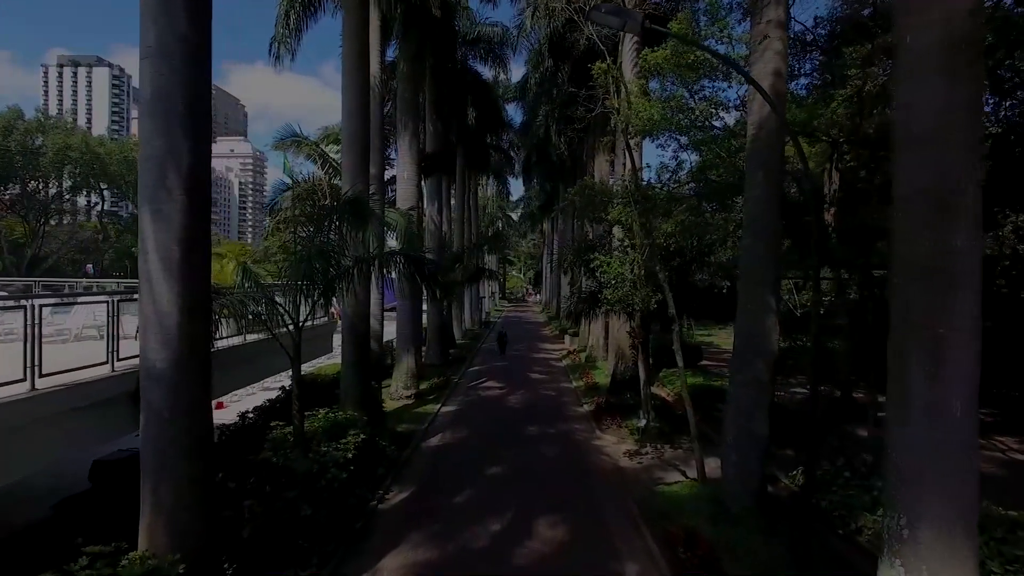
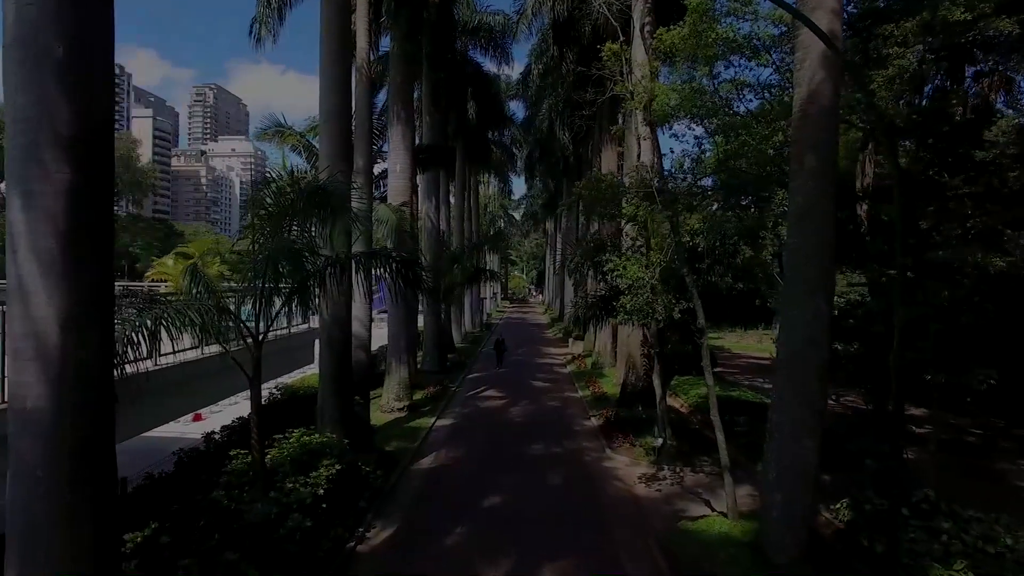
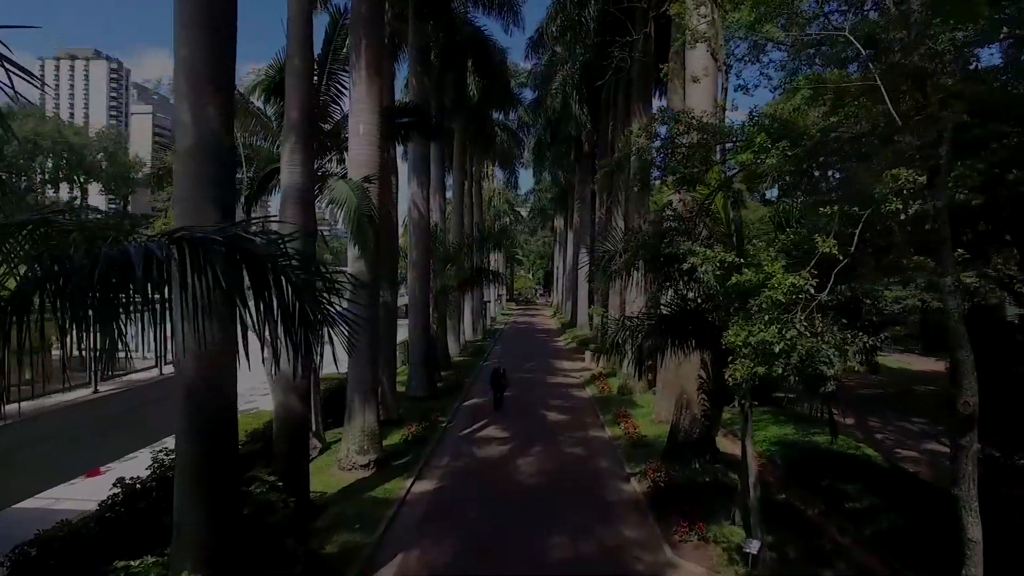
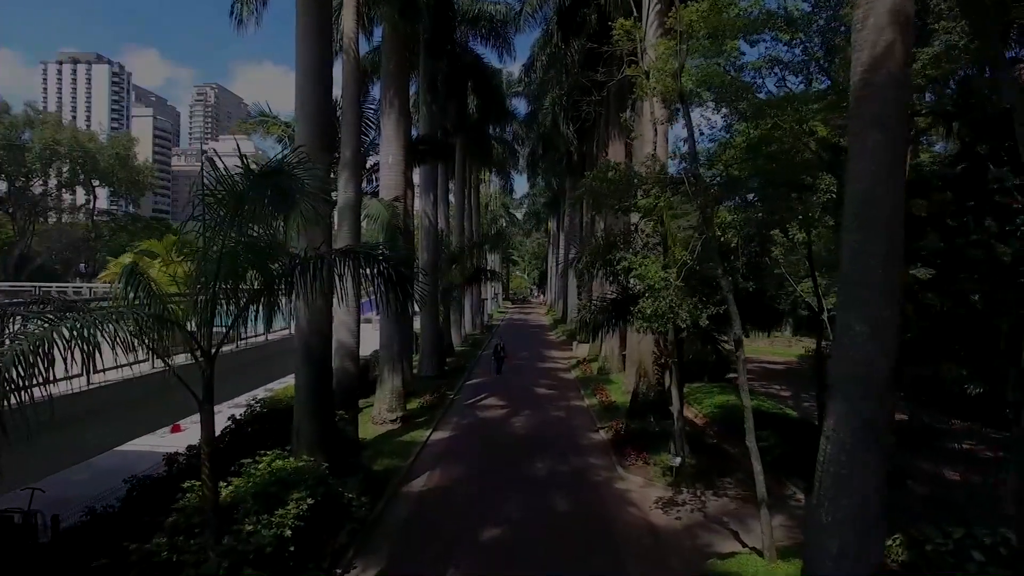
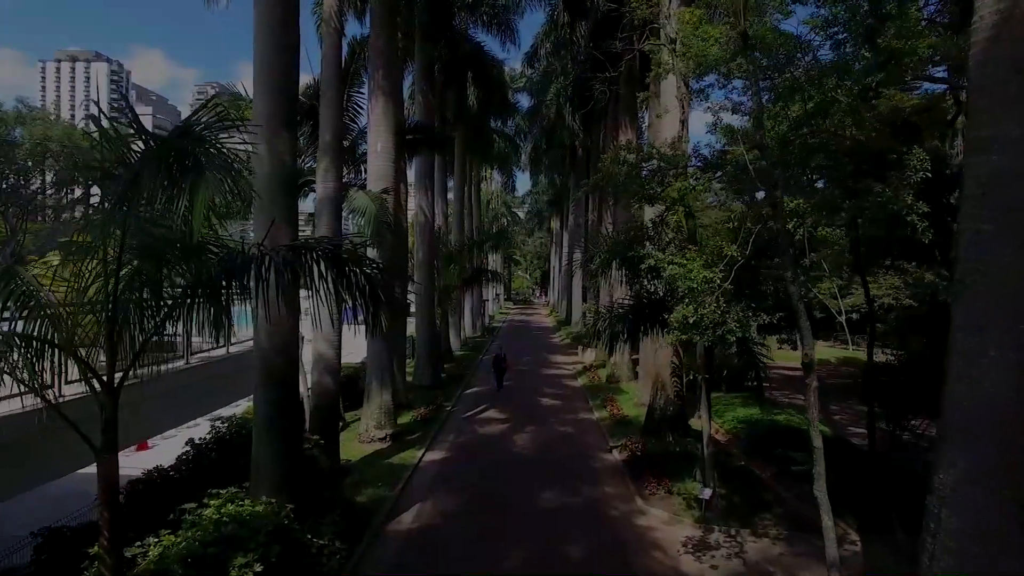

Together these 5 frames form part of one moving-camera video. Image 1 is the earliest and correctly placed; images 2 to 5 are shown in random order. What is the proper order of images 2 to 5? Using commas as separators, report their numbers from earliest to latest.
2, 4, 5, 3
